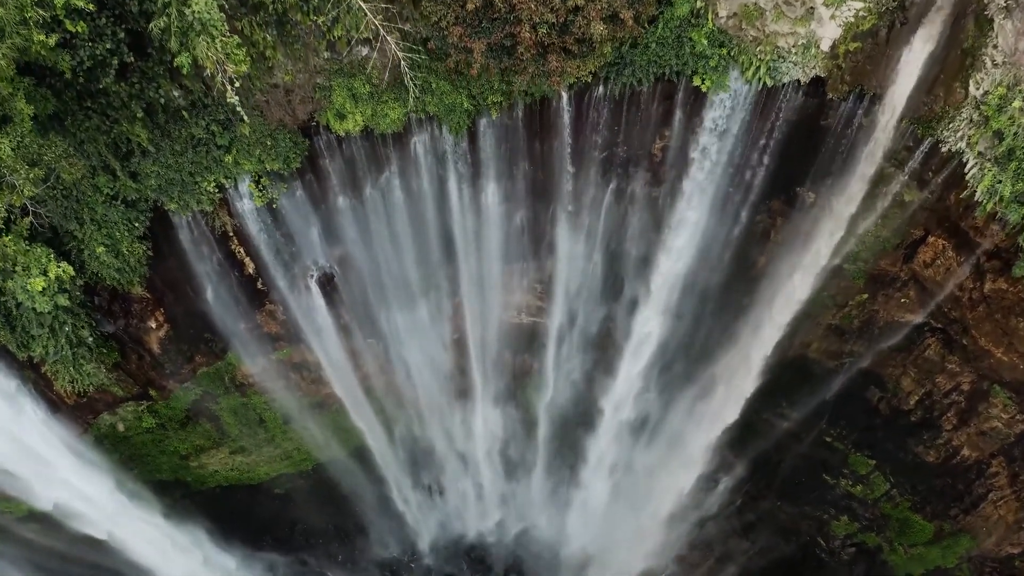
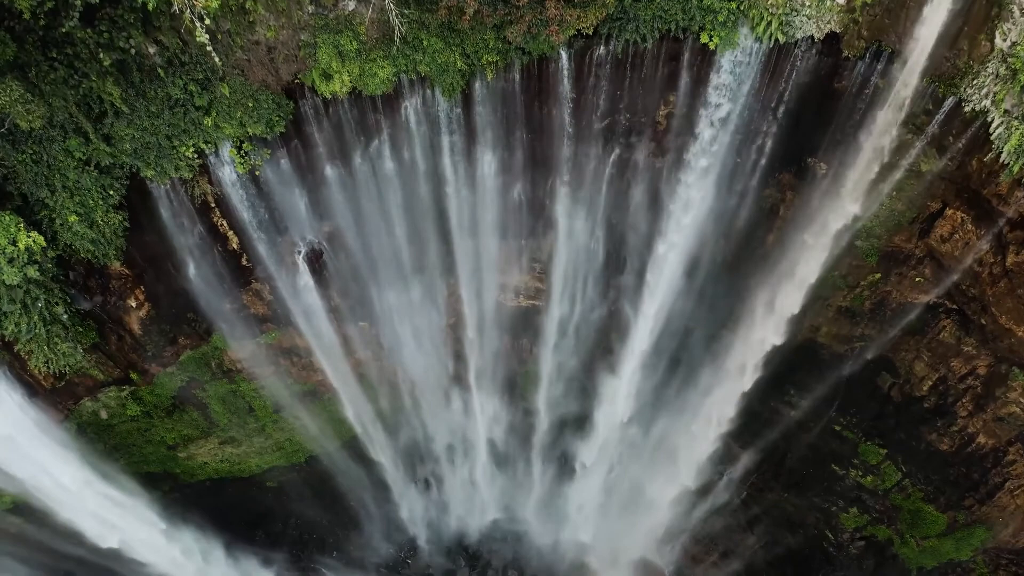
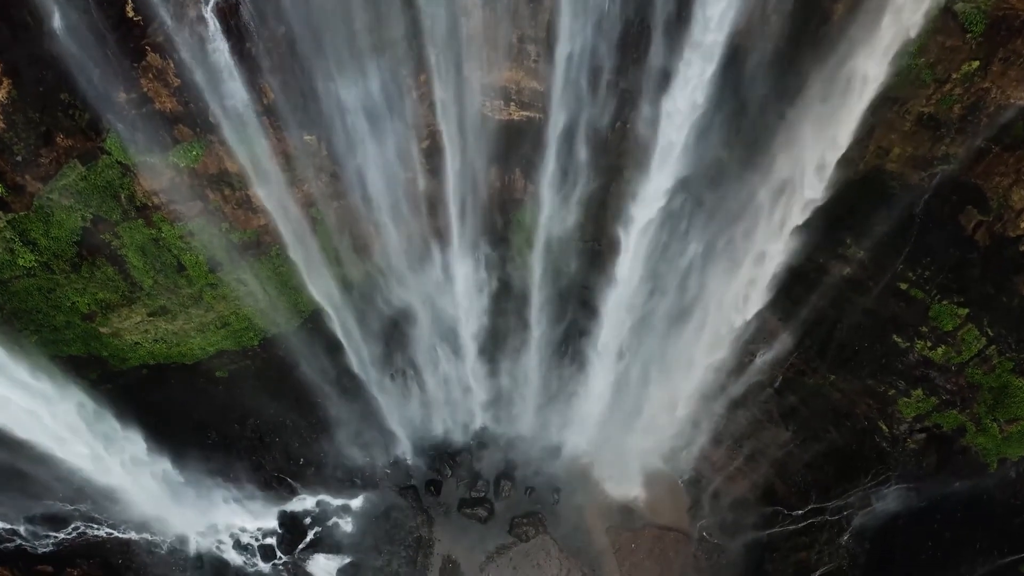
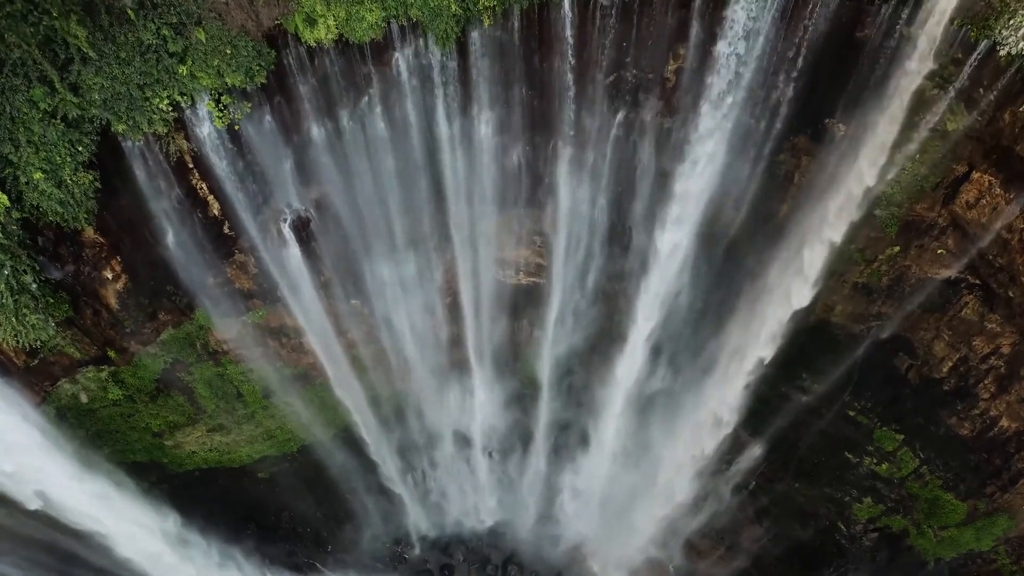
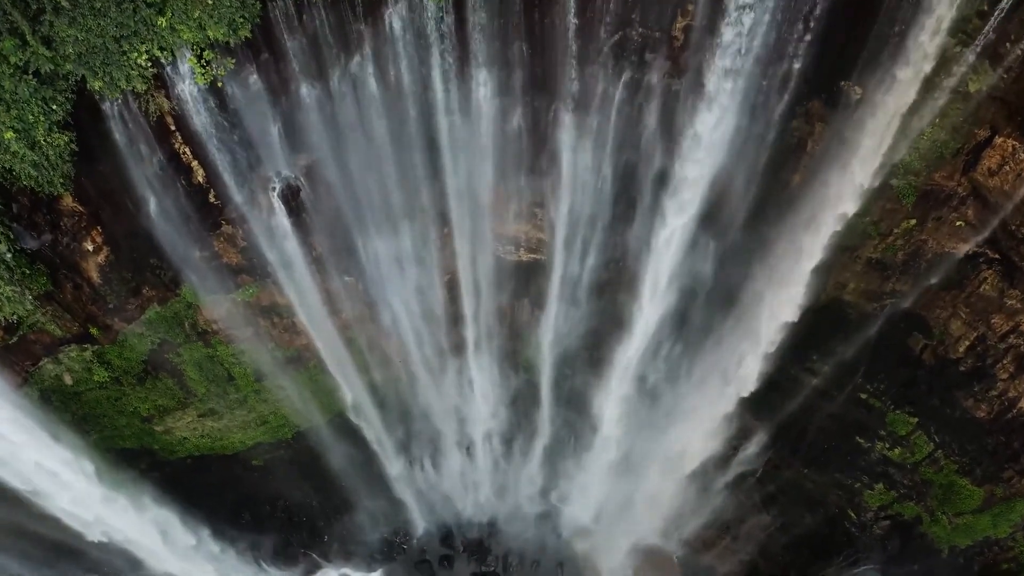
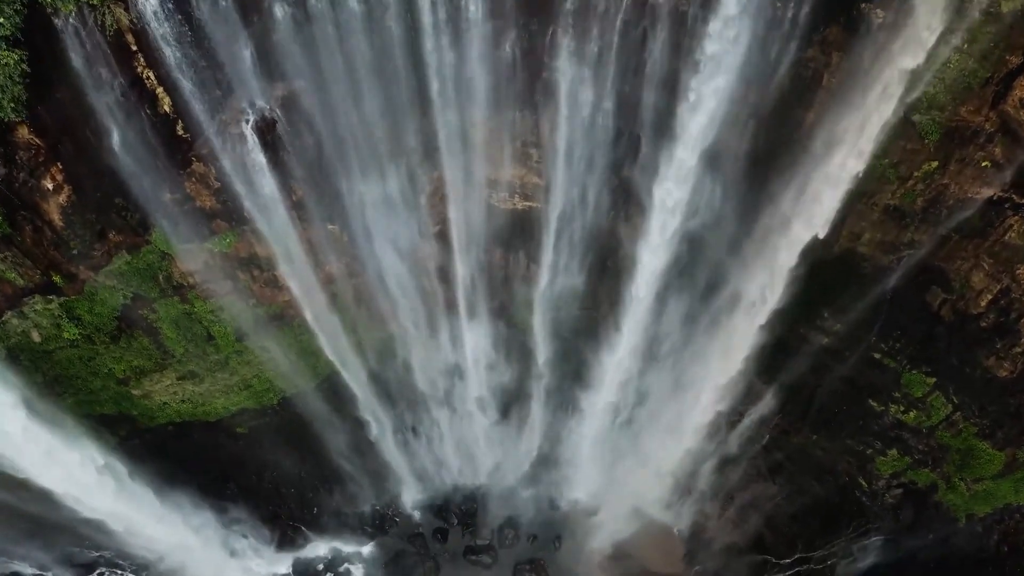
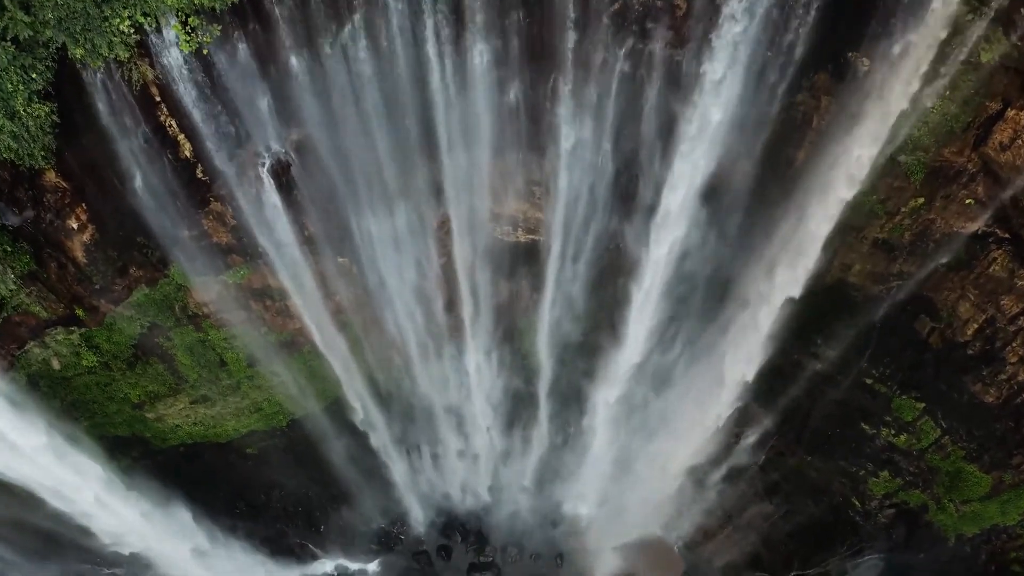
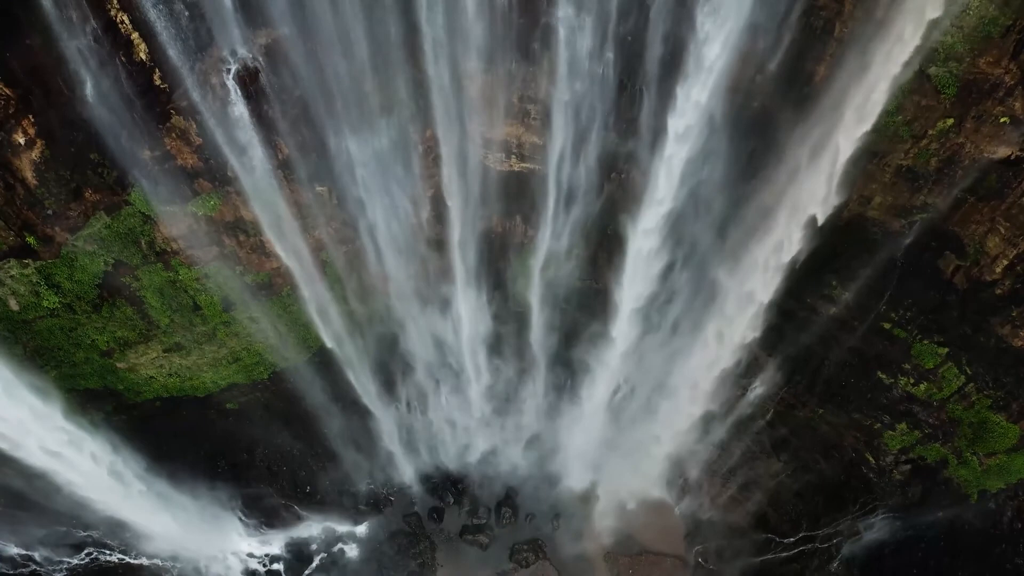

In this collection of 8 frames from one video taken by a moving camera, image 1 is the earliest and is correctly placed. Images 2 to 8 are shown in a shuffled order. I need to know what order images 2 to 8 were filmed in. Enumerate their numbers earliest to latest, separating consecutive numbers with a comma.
2, 4, 5, 7, 6, 8, 3
